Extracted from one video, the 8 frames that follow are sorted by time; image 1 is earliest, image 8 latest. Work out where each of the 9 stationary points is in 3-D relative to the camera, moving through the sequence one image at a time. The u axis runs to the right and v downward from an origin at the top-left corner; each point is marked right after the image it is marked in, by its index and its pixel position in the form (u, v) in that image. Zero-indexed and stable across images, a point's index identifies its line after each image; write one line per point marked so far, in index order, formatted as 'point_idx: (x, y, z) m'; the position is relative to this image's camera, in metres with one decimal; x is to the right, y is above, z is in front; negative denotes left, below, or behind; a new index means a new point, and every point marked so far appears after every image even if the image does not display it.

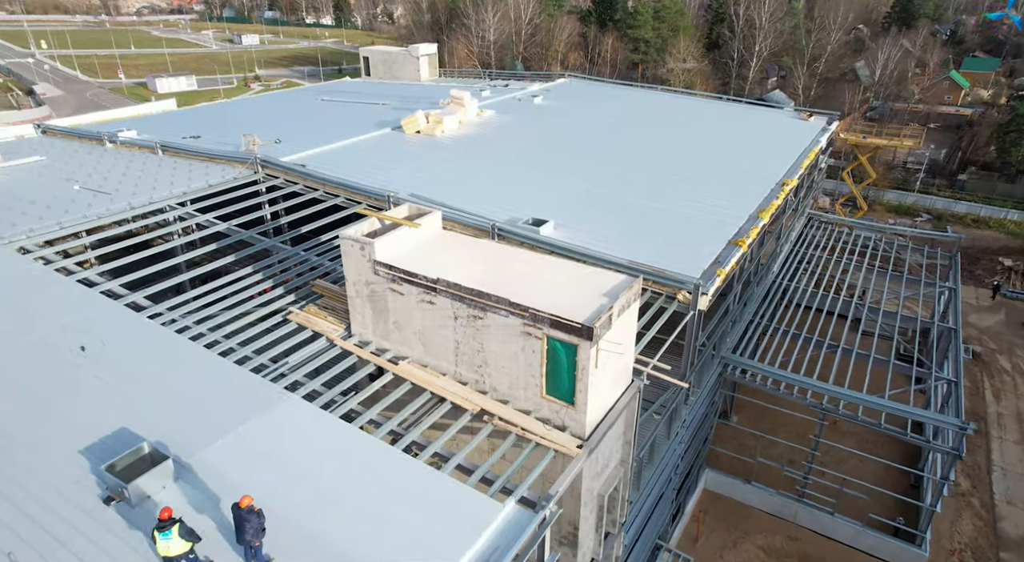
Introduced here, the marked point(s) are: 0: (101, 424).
0: (-6.1, -2.1, +9.8) m
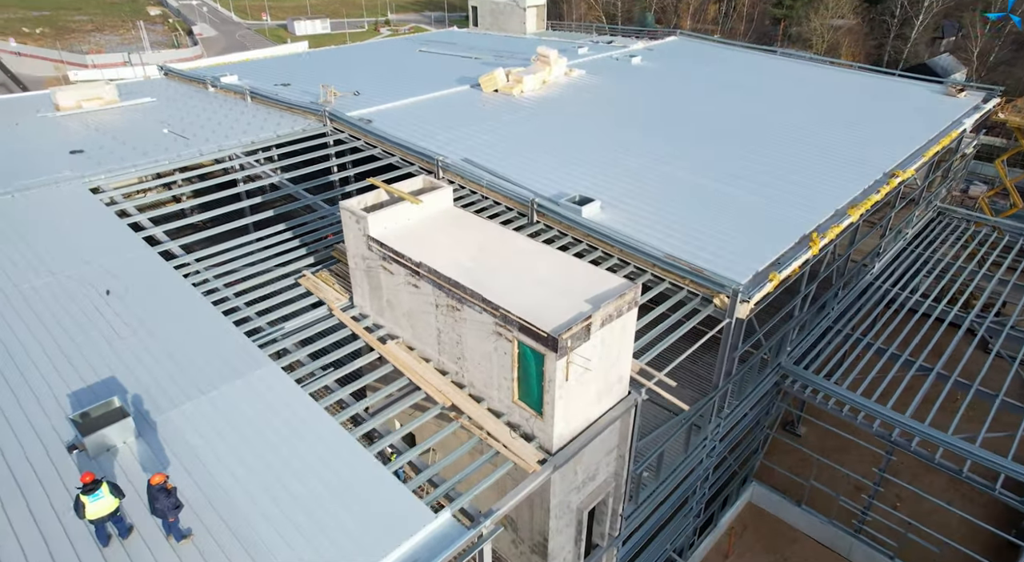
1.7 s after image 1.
0: (-6.6, -1.4, +10.5) m
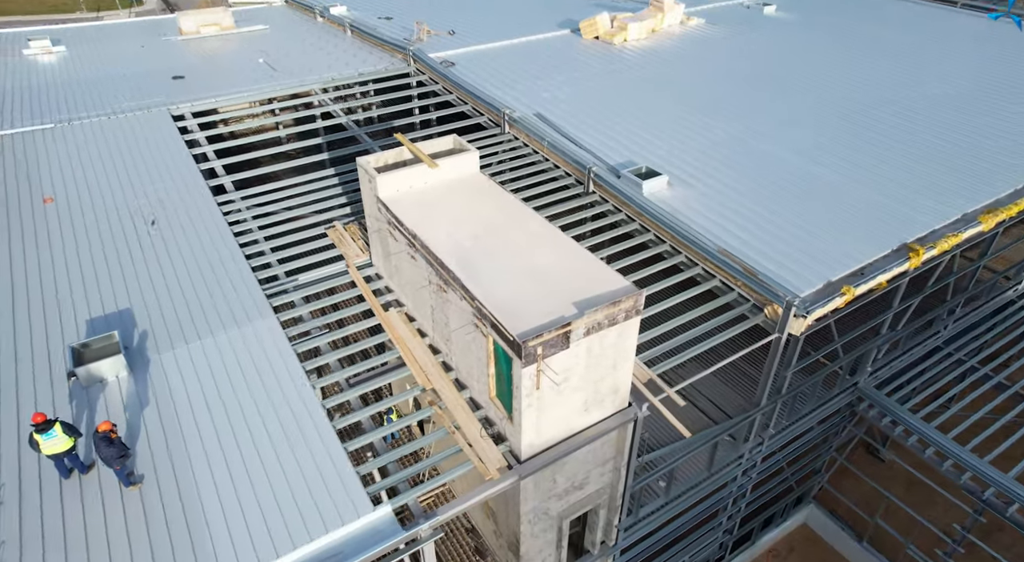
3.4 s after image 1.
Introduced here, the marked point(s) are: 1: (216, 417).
0: (-6.6, -0.3, +11.0) m
1: (-4.2, -2.0, +9.3) m
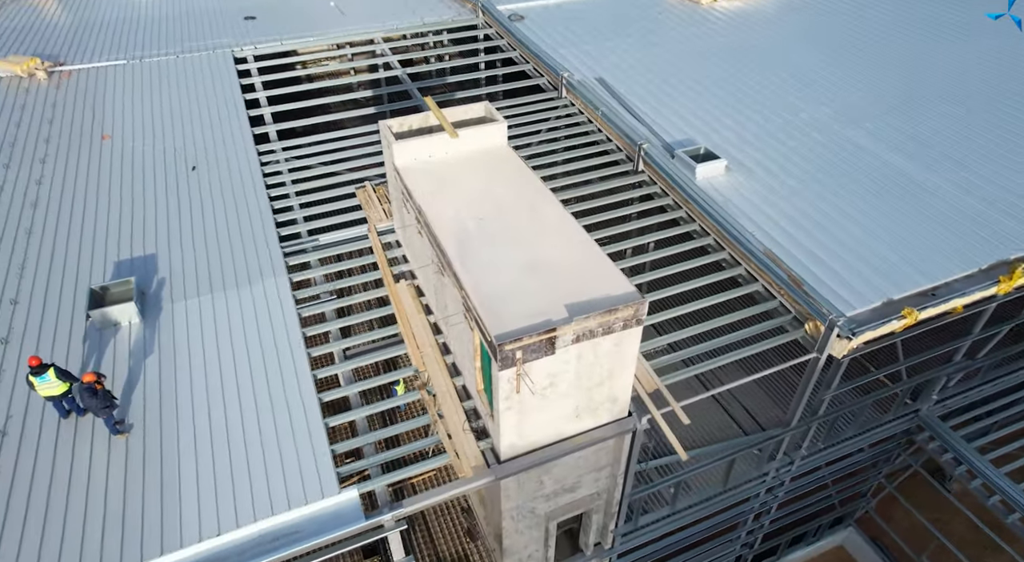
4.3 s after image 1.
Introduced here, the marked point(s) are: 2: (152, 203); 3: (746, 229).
0: (-6.3, +0.6, +11.3) m
1: (-4.3, -1.4, +9.4) m
2: (-6.6, +1.5, +12.0) m
3: (+4.1, +0.9, +11.6) m
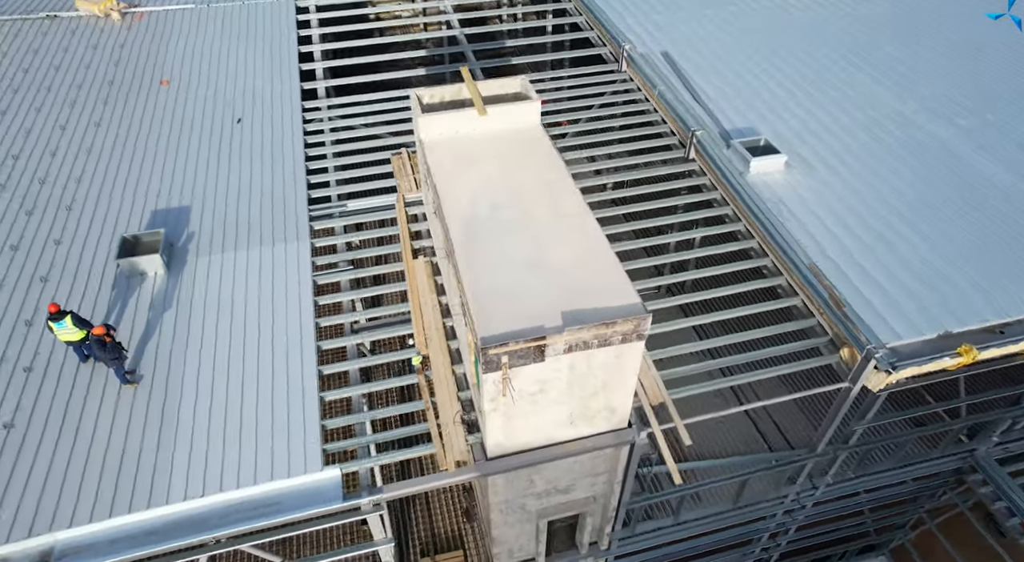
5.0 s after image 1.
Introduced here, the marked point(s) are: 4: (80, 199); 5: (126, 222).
0: (-5.8, +1.5, +11.5) m
1: (-4.3, -0.8, +9.6) m
2: (-5.9, +2.4, +12.3) m
3: (+4.6, +0.7, +10.6) m
4: (-7.5, +1.4, +11.3) m
5: (-6.5, +1.0, +11.1) m
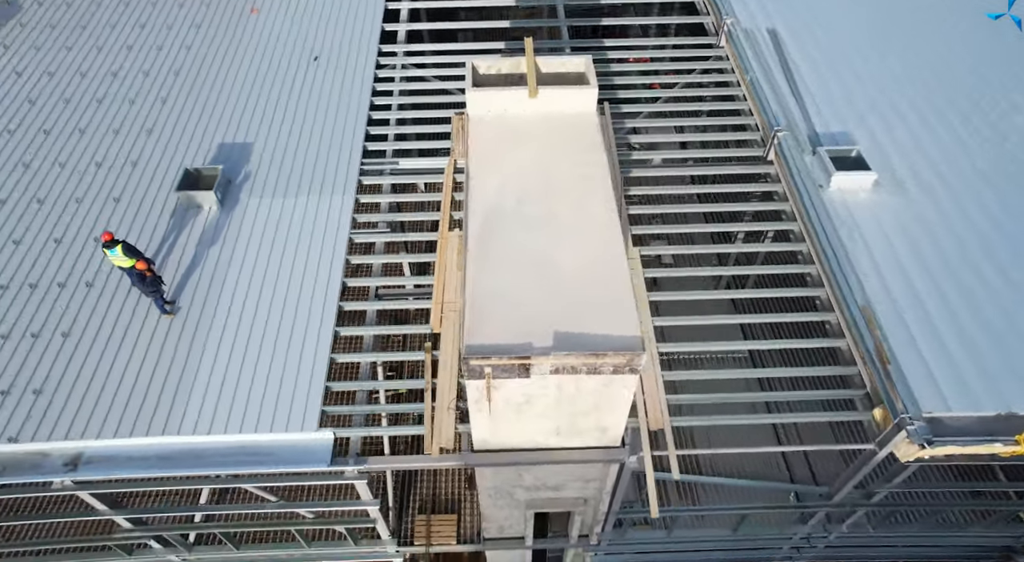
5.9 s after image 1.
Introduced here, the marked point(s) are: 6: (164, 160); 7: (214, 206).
0: (-4.8, +2.7, +11.9) m
1: (-3.9, 0.0, +10.1) m
2: (-4.7, +3.7, +12.6) m
3: (+5.1, +0.2, +9.6) m
4: (-6.4, +2.9, +11.9) m
5: (-5.6, +2.3, +11.7) m
6: (-6.1, +2.1, +11.6) m
7: (-4.9, +1.2, +10.8) m
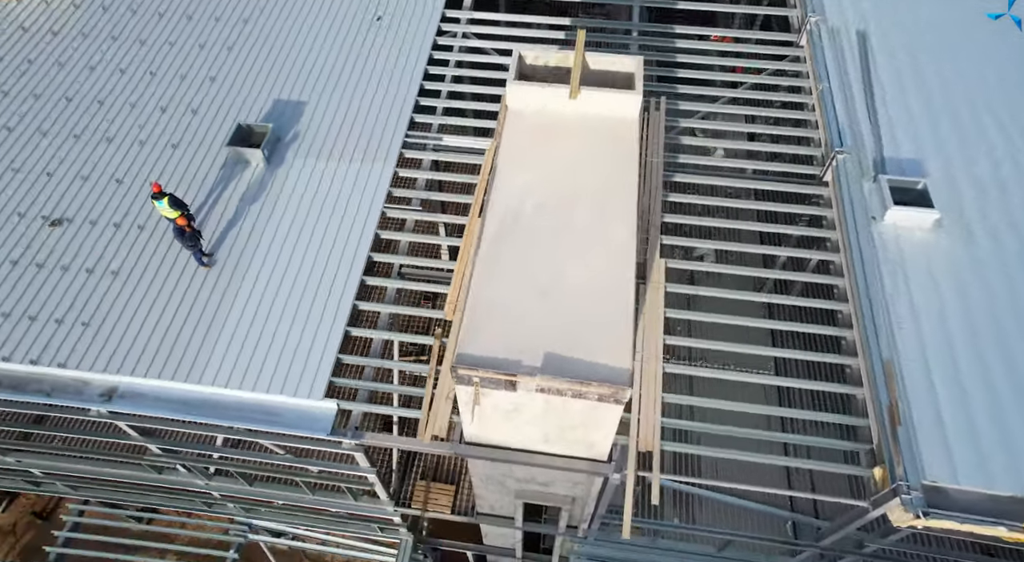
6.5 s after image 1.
0: (-3.9, +3.6, +12.2) m
1: (-3.6, +0.6, +10.5) m
2: (-3.5, +4.6, +12.7) m
3: (+5.2, -0.5, +9.0) m
4: (-5.5, +3.9, +12.4) m
5: (-4.8, +3.2, +12.0) m
6: (-5.3, +3.1, +12.0) m
7: (-4.3, +2.0, +11.2) m
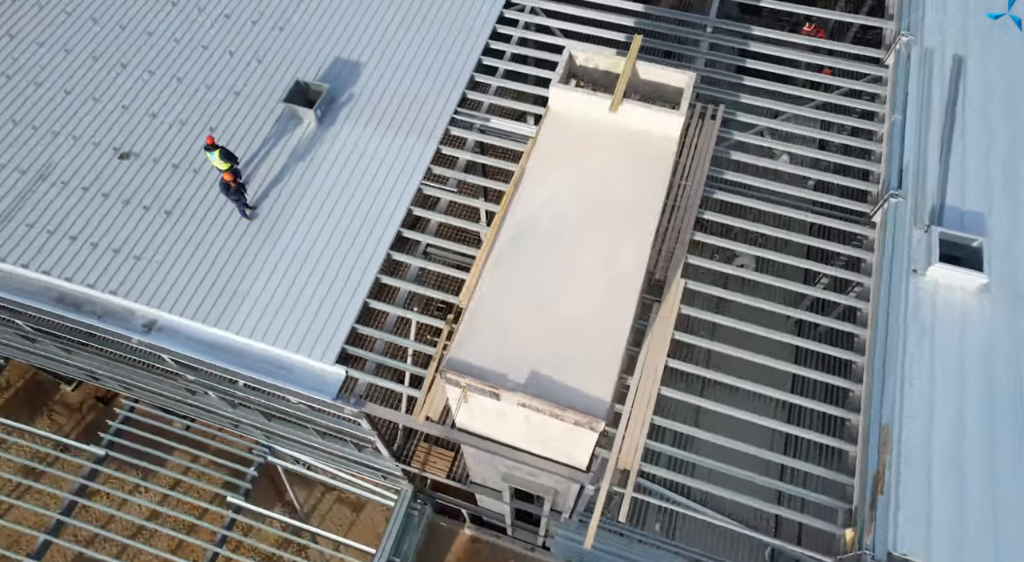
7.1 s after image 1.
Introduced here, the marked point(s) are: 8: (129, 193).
0: (-2.7, +4.4, +12.3) m
1: (-3.1, +1.2, +11.0) m
2: (-2.2, +5.3, +12.7) m
3: (+5.2, -1.4, +8.8) m
4: (-4.2, +5.0, +12.6) m
5: (-3.7, +4.2, +12.3) m
6: (-4.2, +4.1, +12.3) m
7: (-3.5, +2.8, +11.6) m
8: (-6.6, +1.5, +11.3) m
